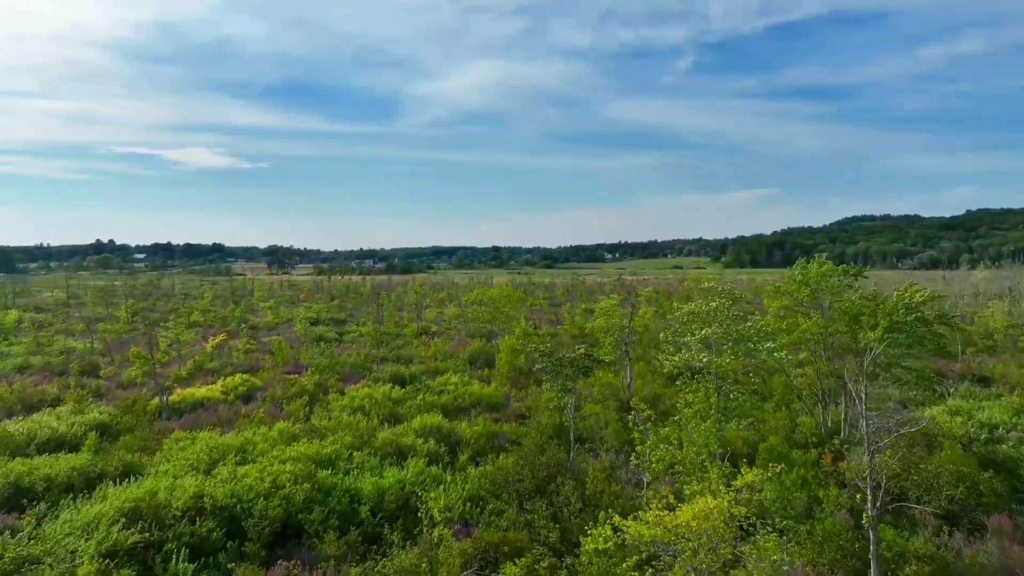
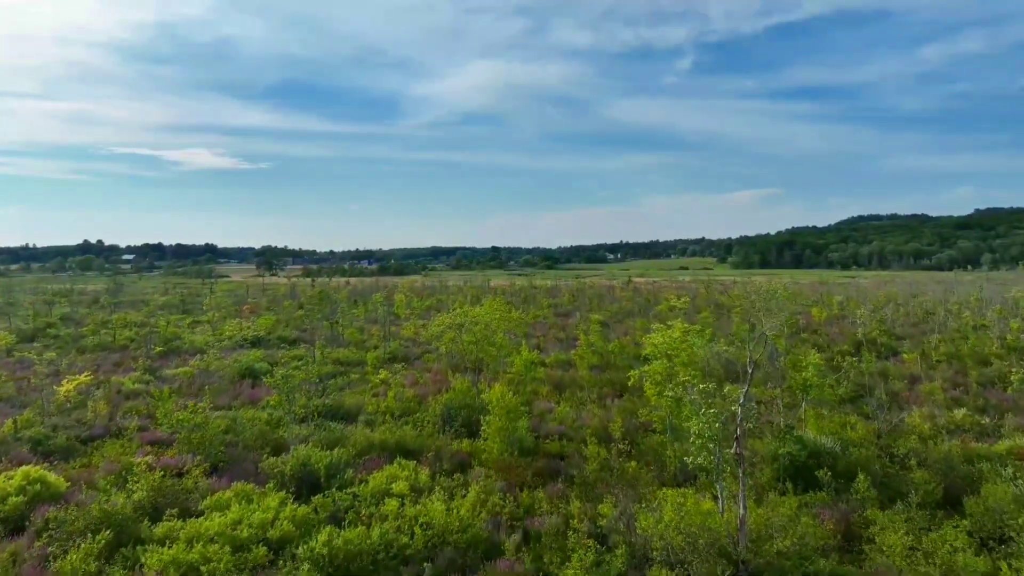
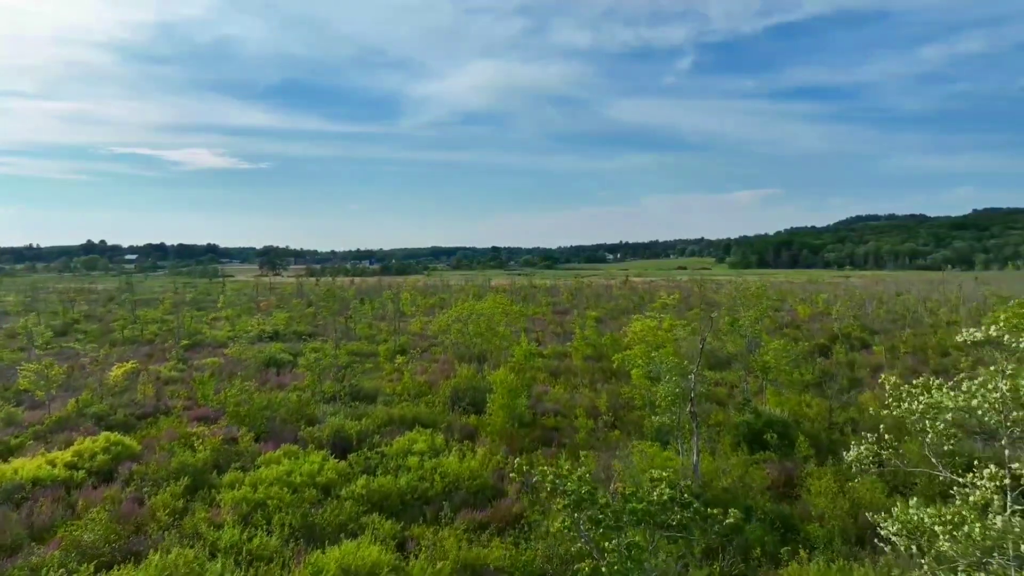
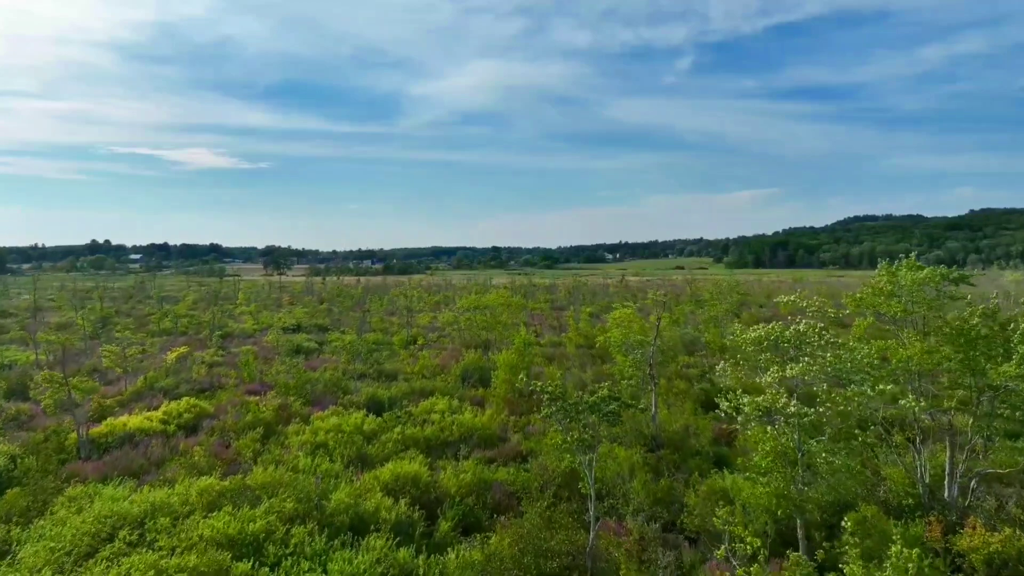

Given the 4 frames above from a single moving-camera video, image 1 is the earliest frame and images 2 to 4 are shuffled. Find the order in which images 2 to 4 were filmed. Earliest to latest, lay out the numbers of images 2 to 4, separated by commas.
4, 3, 2
